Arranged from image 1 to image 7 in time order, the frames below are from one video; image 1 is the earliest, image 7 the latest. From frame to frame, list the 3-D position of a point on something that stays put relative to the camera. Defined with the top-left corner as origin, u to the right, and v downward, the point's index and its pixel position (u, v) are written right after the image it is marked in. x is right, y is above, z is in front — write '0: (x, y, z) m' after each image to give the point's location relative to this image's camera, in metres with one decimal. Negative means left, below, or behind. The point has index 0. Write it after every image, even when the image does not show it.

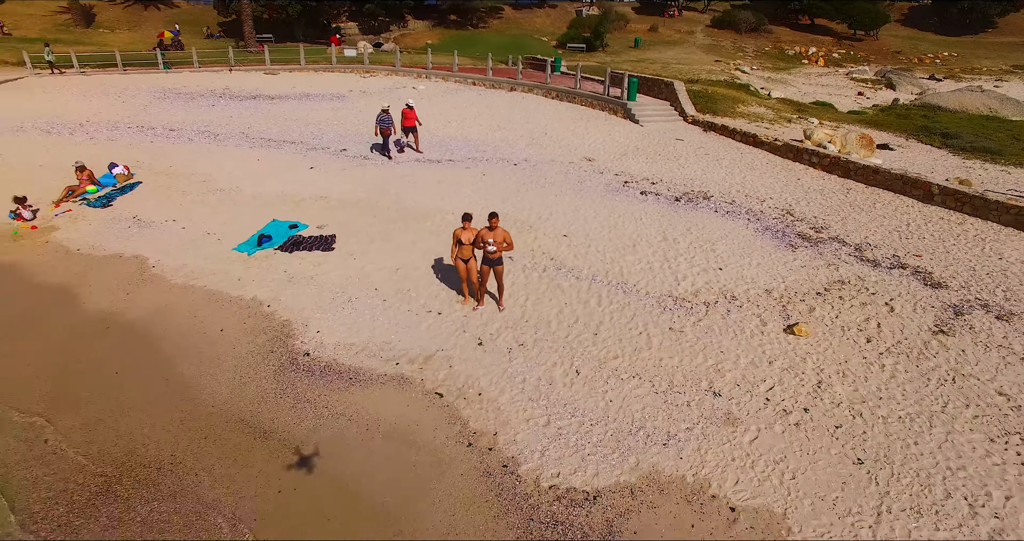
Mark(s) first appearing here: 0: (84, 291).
0: (-7.7, -0.2, +10.5) m
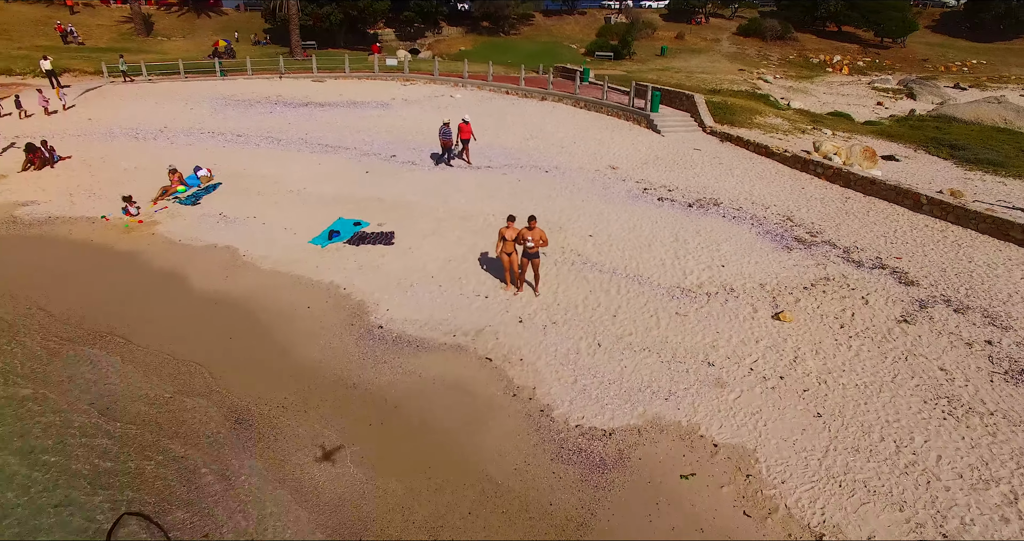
0: (-7.0, 0.0, +12.7) m
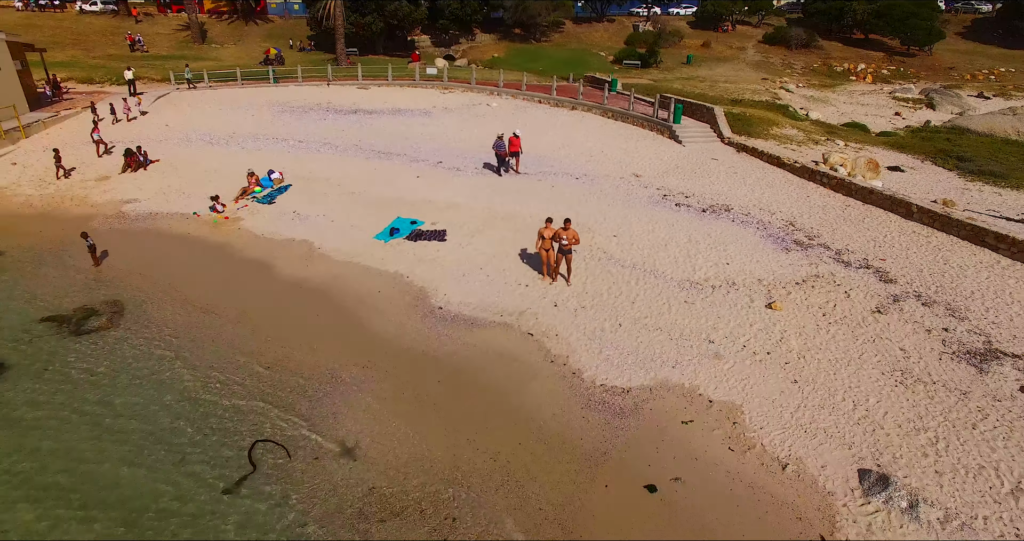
0: (-6.1, +0.3, +15.3) m
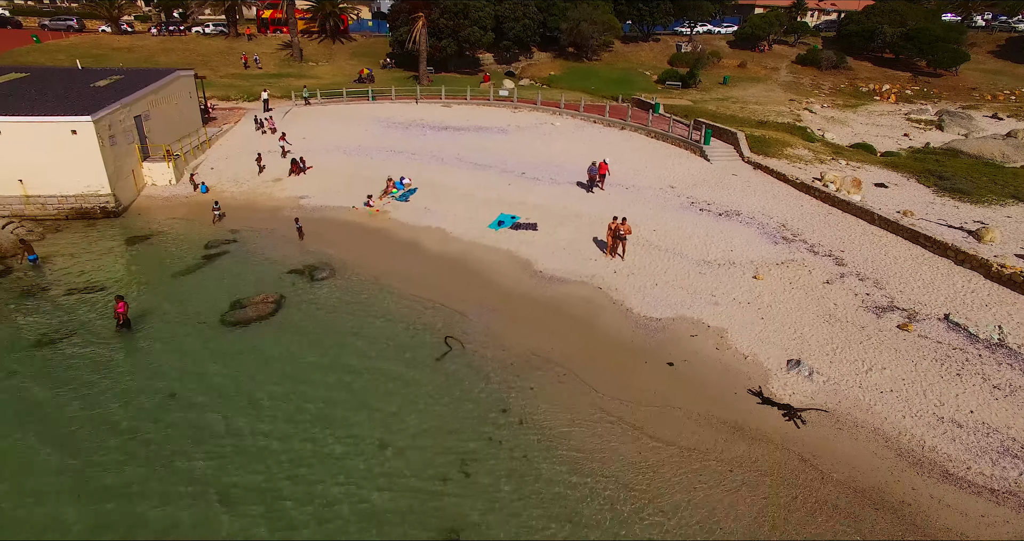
0: (-3.4, +1.2, +22.6) m
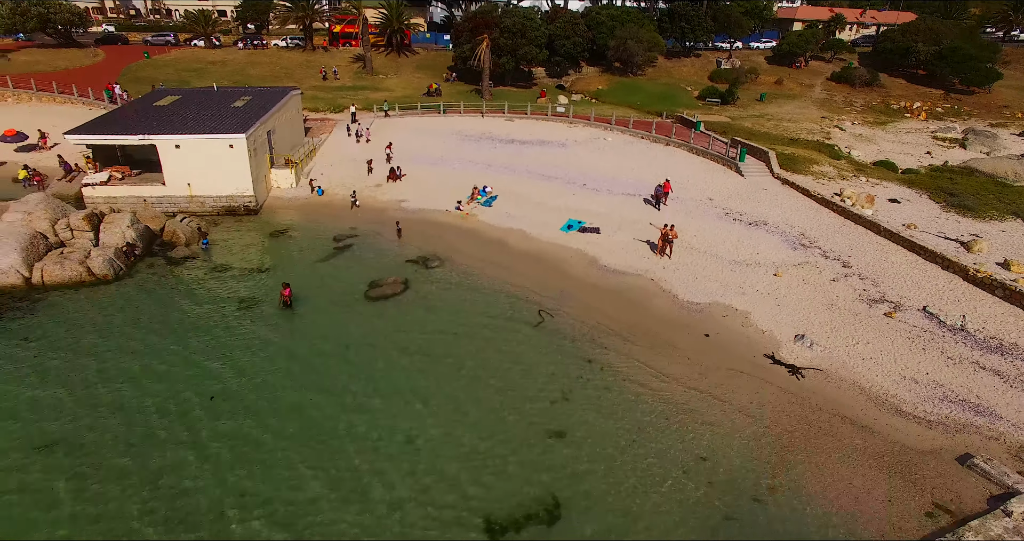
0: (-0.3, +1.6, +28.2) m
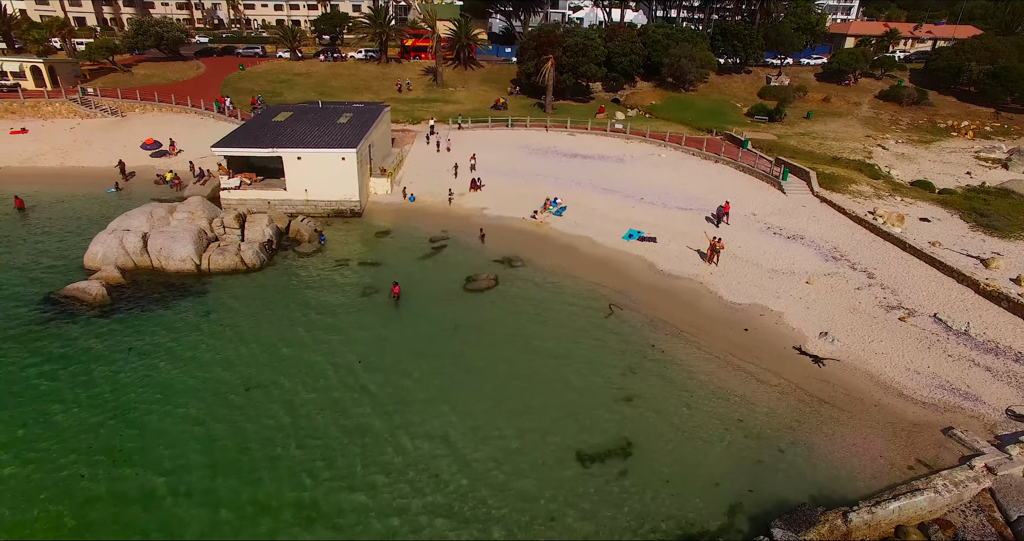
0: (+3.5, +1.5, +33.1) m
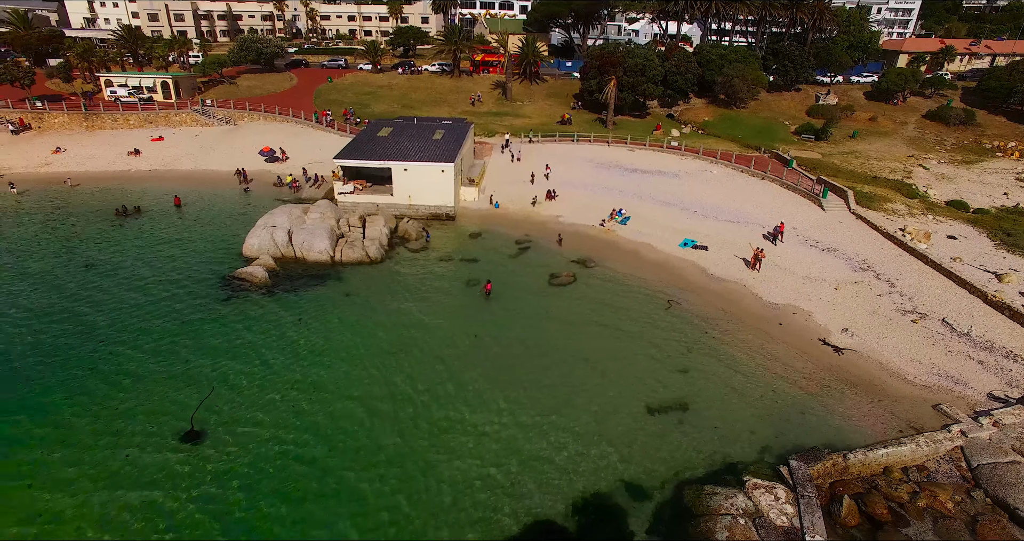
0: (+8.3, +1.4, +39.1) m
